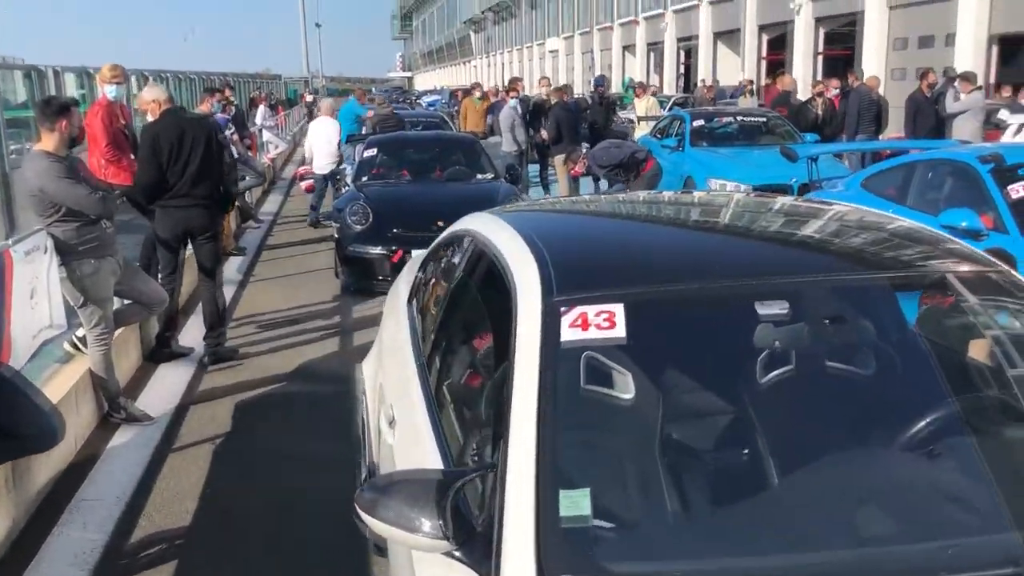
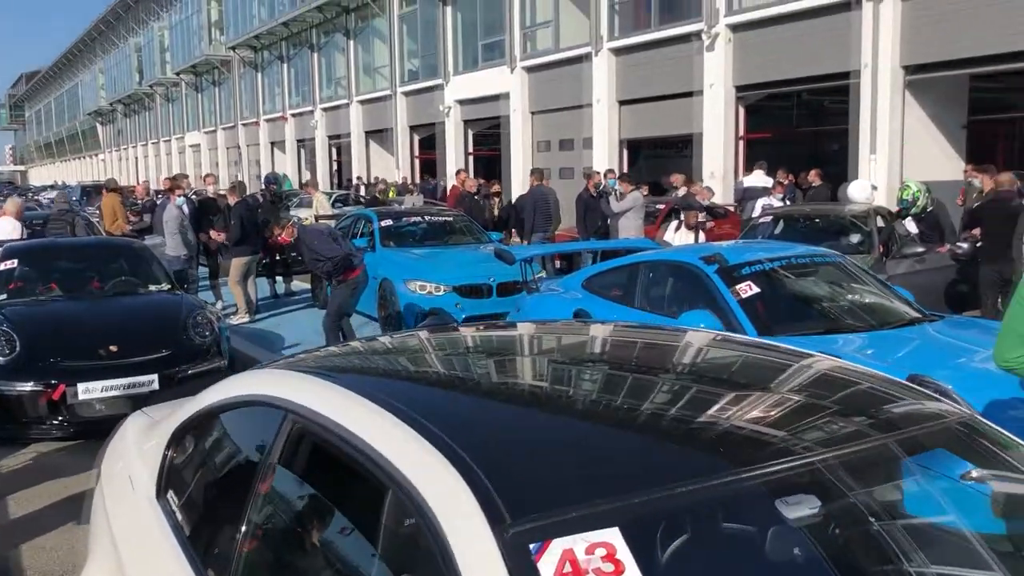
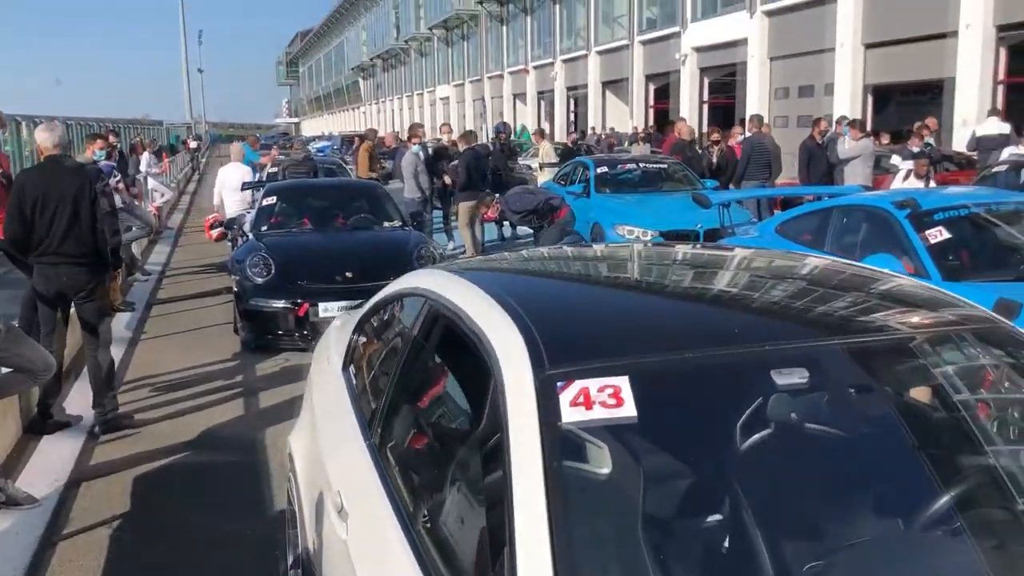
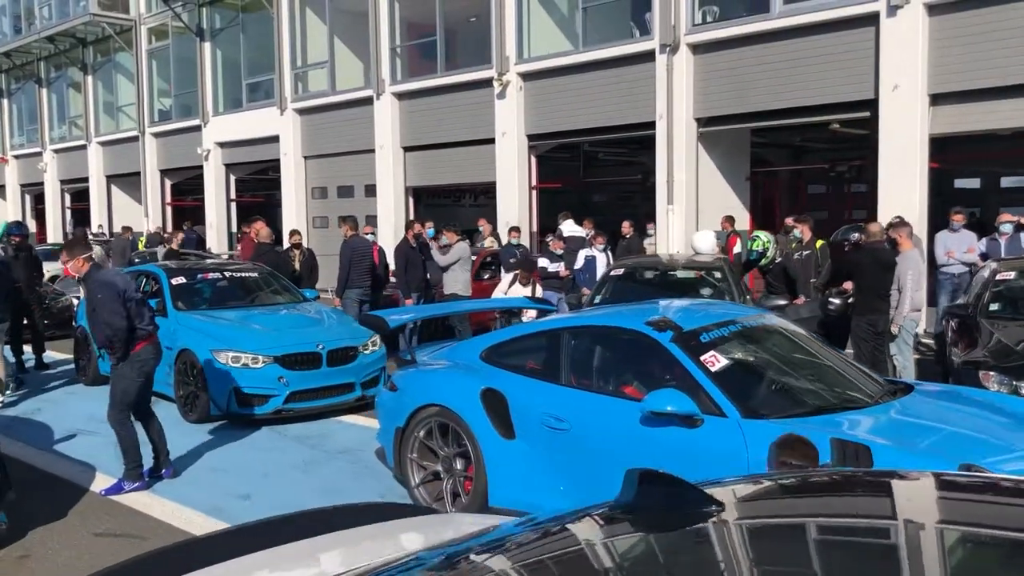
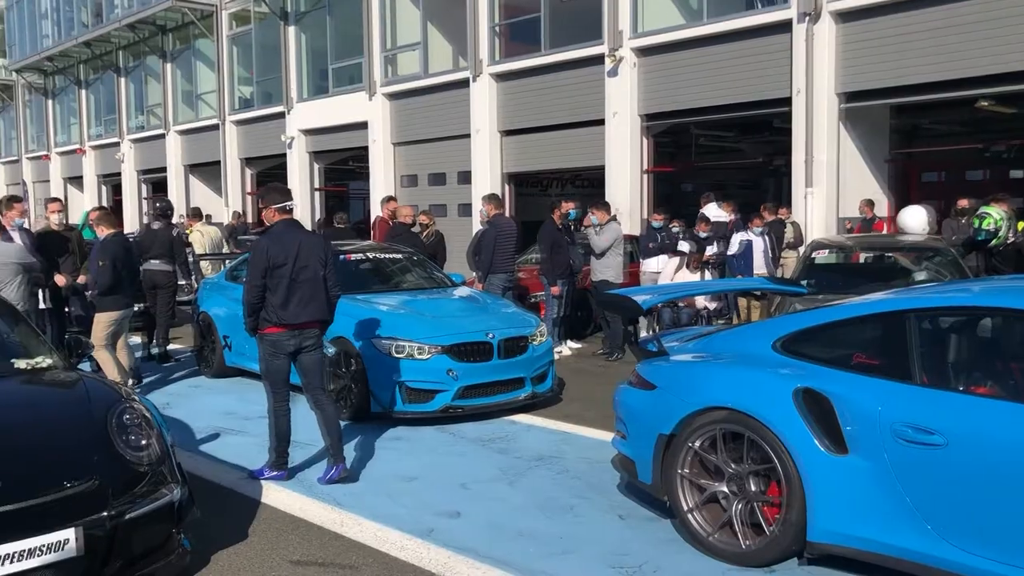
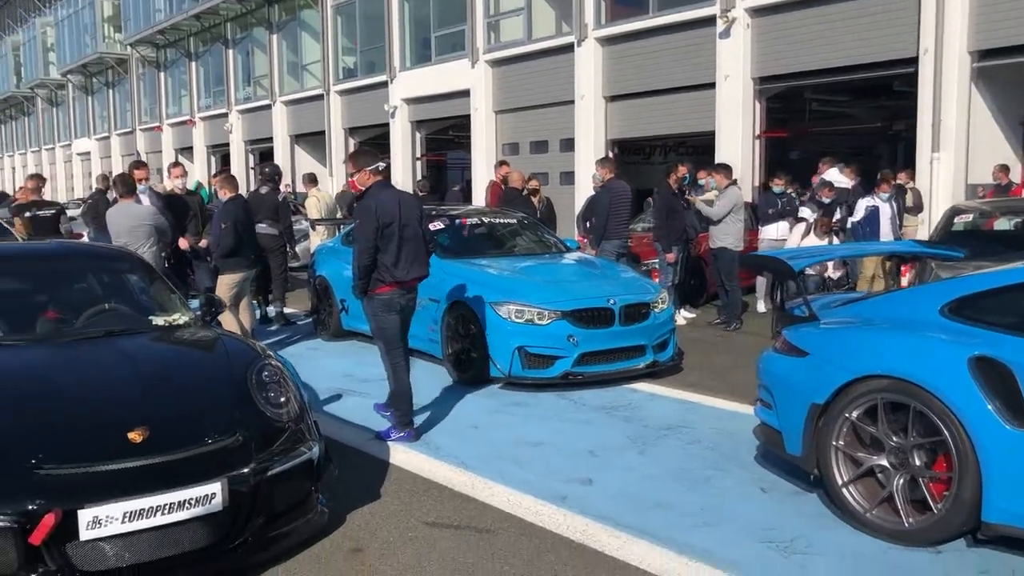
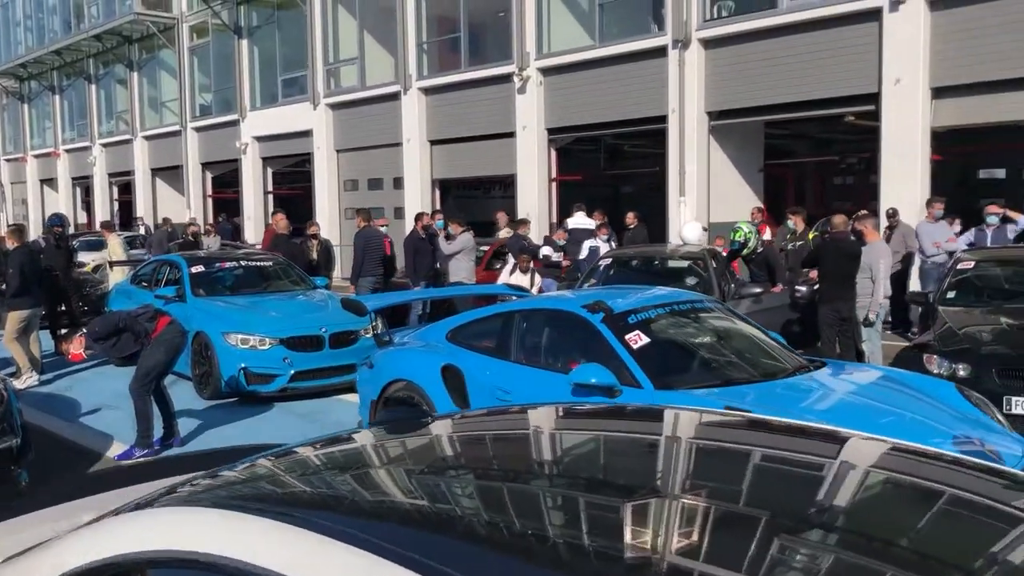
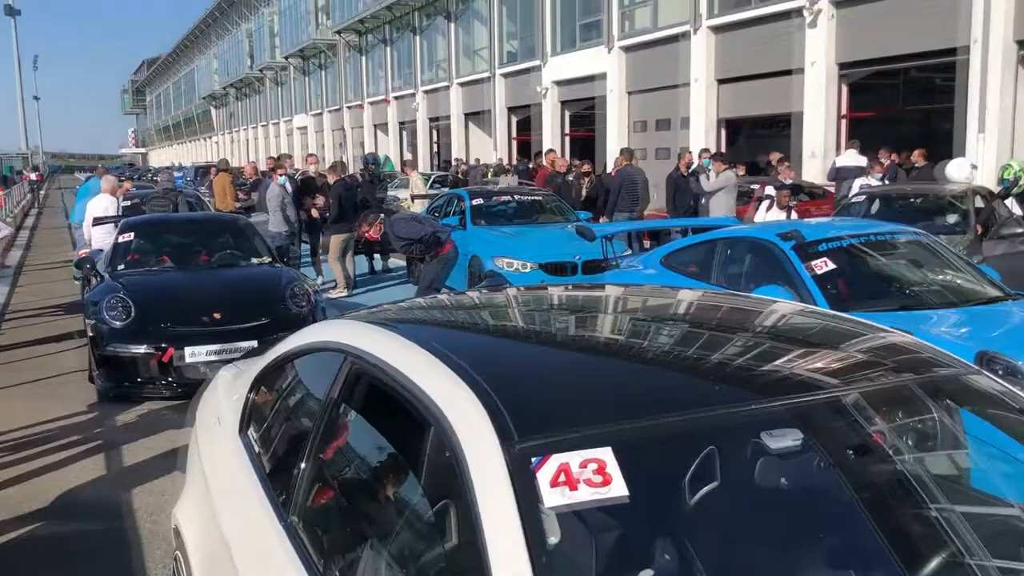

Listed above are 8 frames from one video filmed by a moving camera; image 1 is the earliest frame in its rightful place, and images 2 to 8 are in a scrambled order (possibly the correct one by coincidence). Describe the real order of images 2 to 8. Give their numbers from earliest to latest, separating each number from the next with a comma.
3, 8, 2, 7, 4, 5, 6
